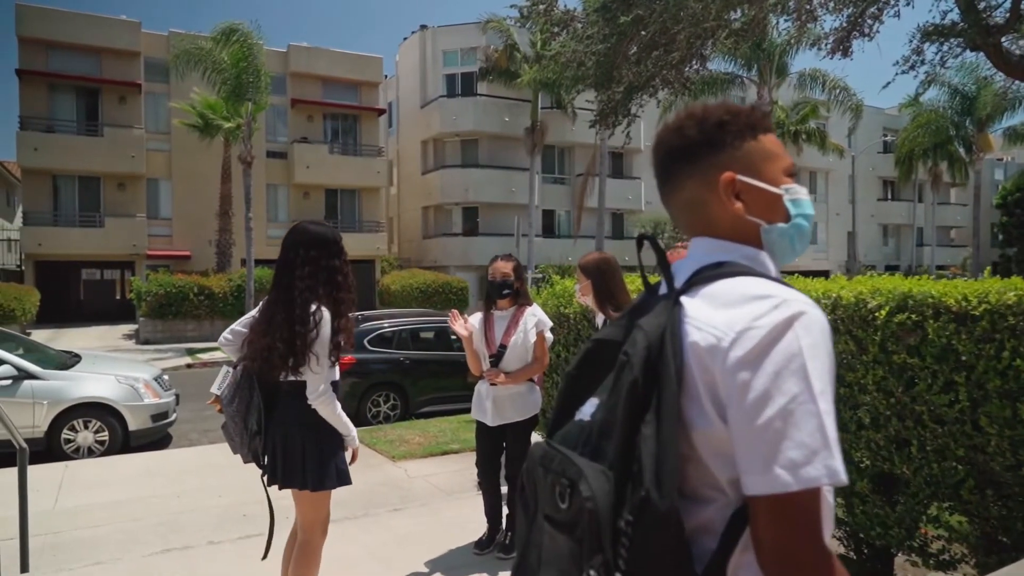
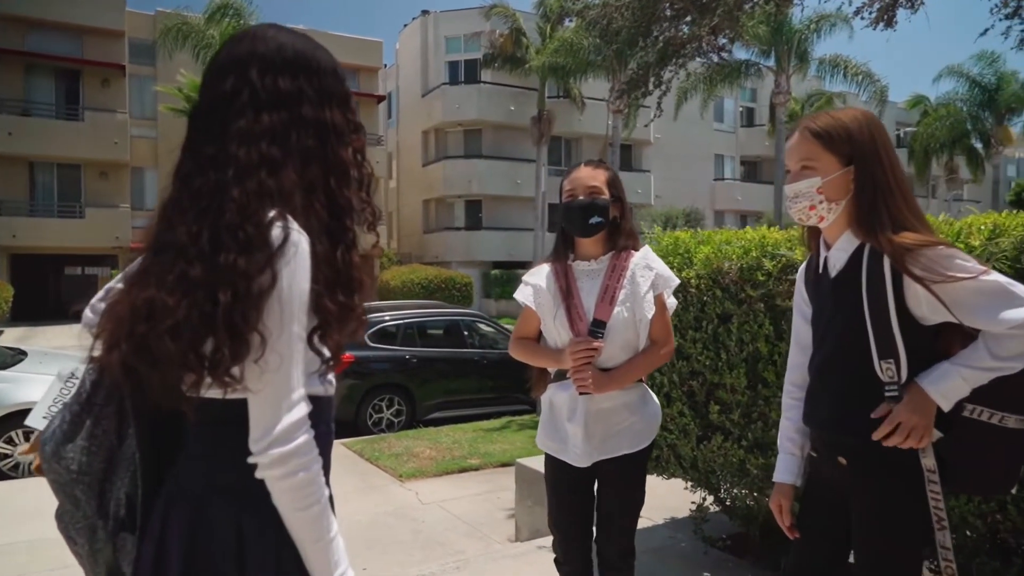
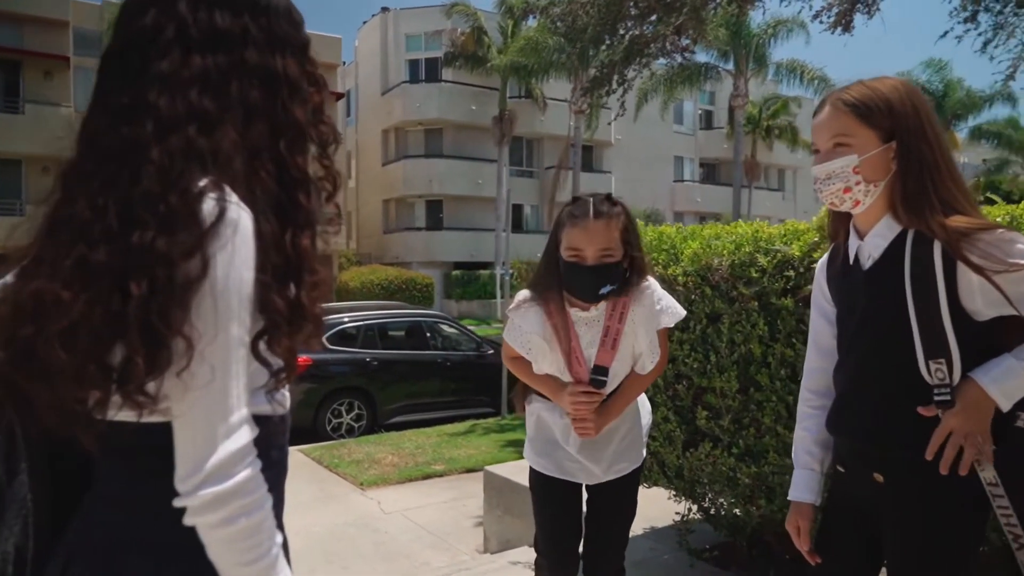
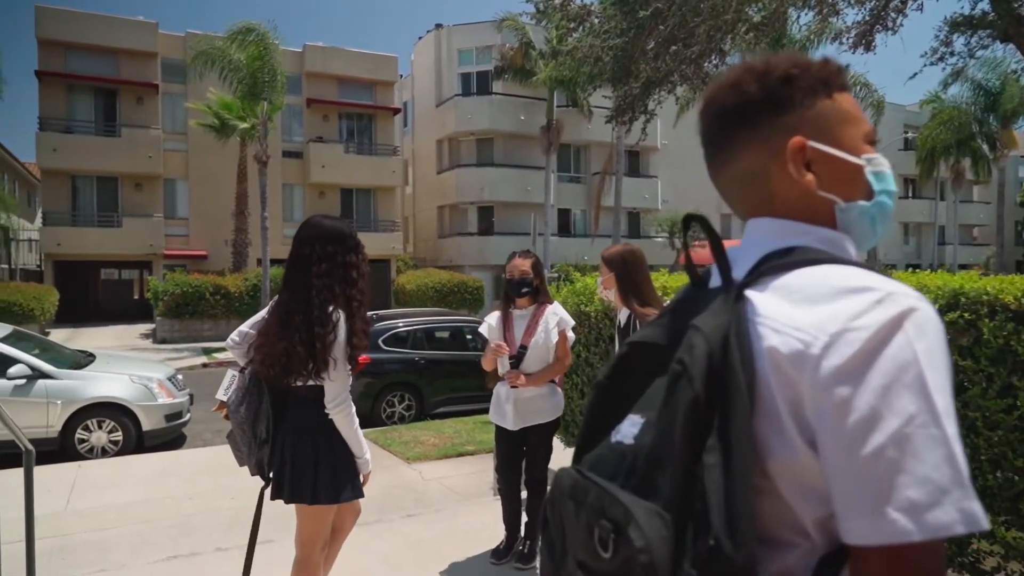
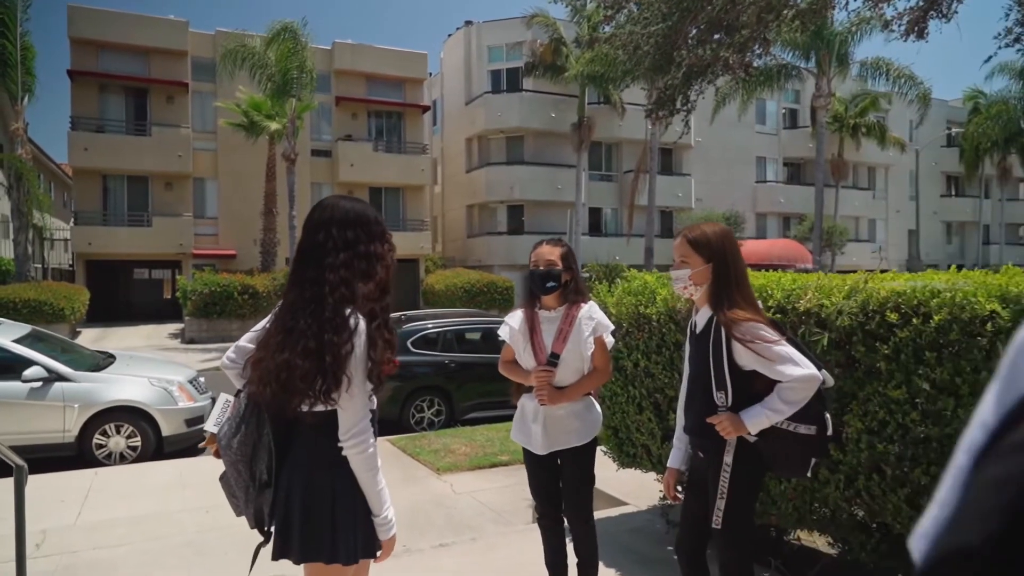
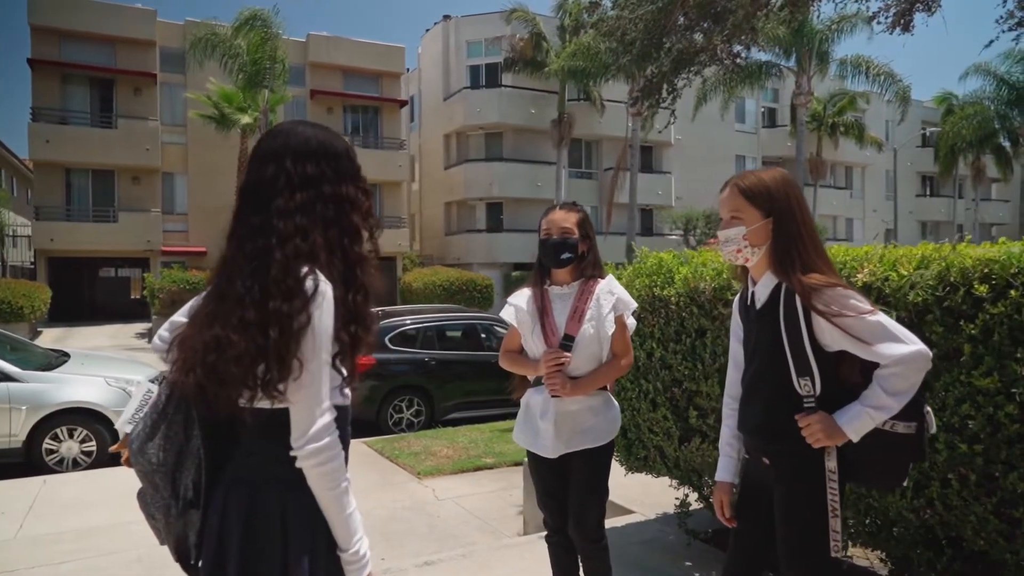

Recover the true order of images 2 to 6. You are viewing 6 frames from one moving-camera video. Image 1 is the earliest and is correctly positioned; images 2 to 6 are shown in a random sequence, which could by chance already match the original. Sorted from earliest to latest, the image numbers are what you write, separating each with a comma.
4, 5, 6, 2, 3
